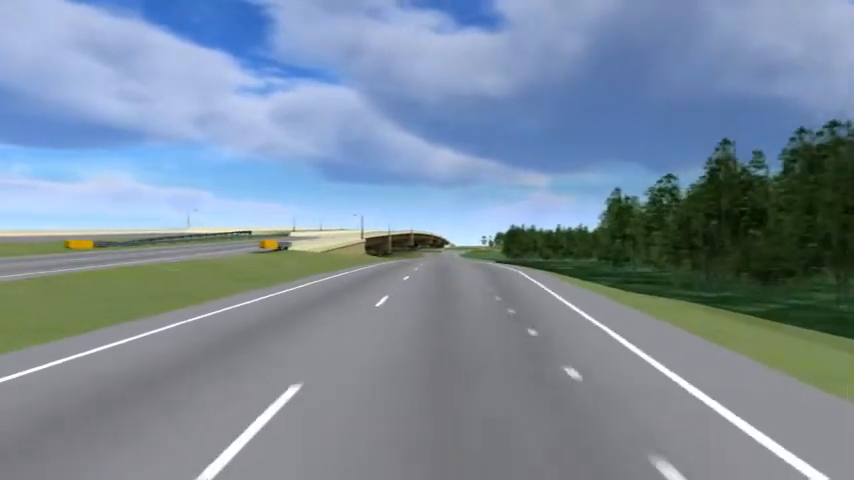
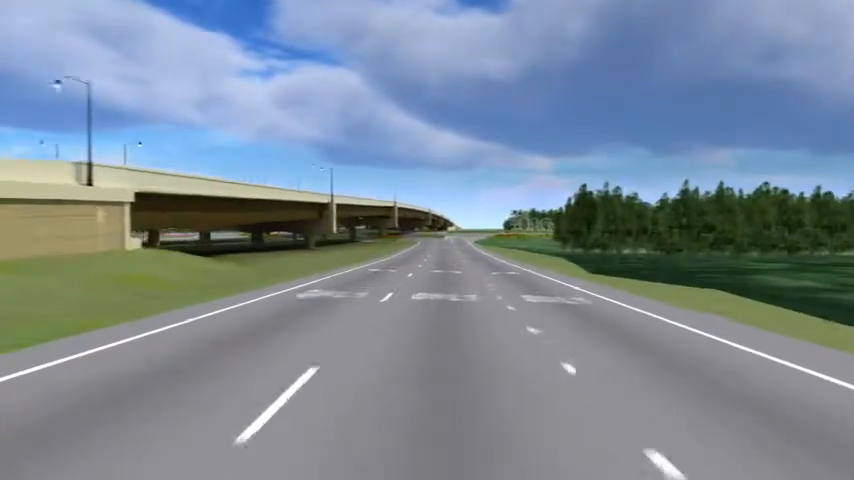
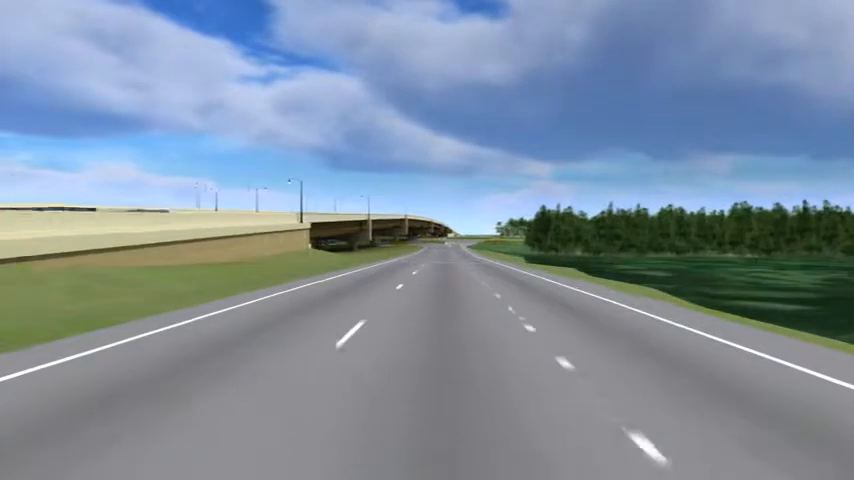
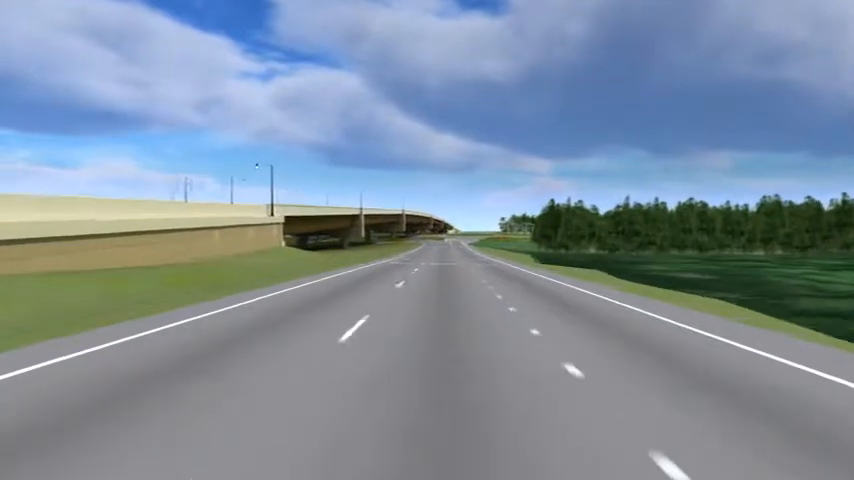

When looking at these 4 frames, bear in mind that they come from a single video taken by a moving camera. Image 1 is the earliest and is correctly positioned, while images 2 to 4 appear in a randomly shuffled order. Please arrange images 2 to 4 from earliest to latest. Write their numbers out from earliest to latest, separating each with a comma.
3, 4, 2
